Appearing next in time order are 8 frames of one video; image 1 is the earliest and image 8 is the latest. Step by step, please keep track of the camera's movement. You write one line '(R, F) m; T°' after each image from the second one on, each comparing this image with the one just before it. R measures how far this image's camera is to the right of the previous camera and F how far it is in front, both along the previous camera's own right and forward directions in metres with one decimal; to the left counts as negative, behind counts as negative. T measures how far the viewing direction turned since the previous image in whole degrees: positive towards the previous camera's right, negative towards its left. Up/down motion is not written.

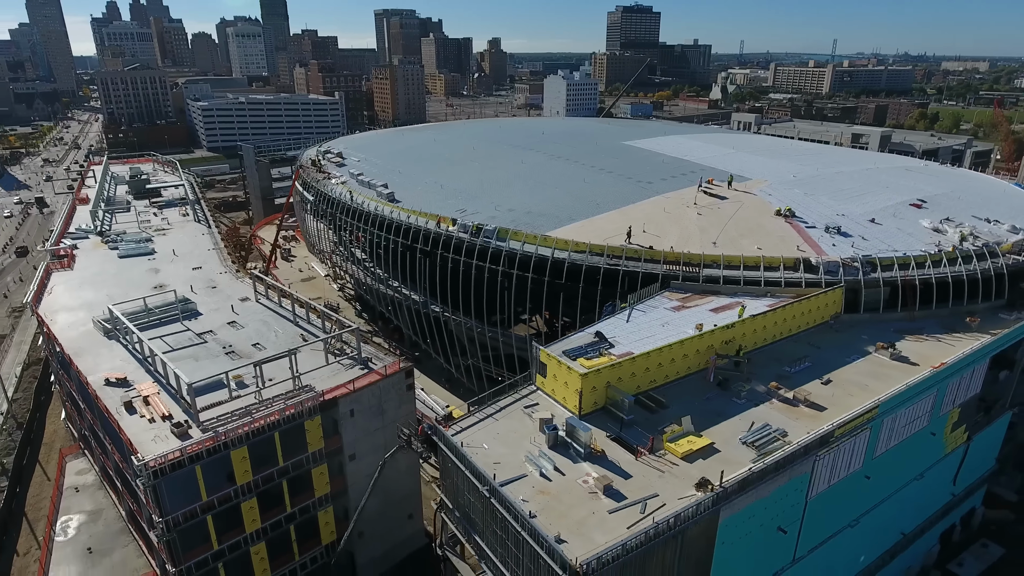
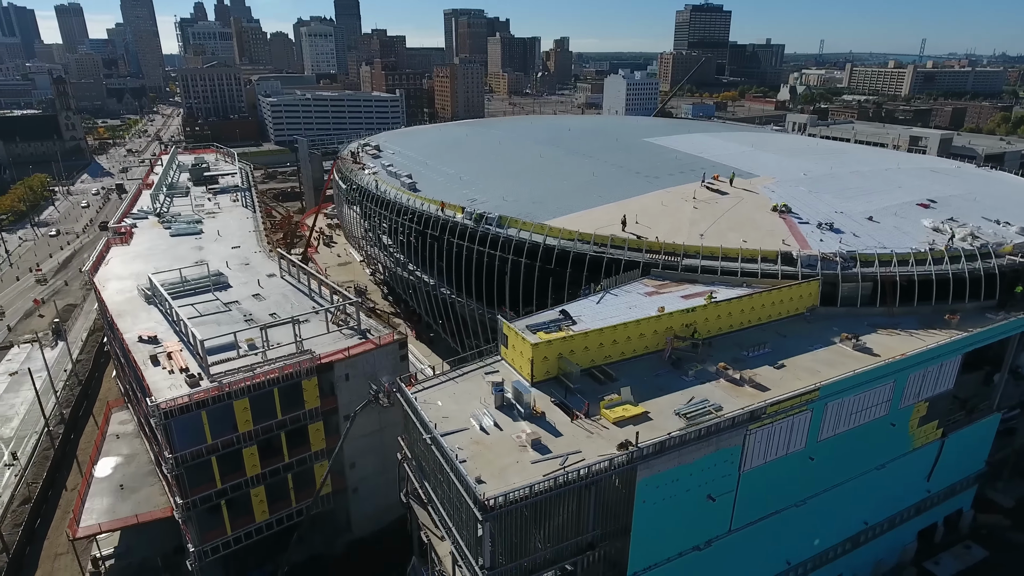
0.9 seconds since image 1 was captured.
(+4.1, -2.1) m; -5°
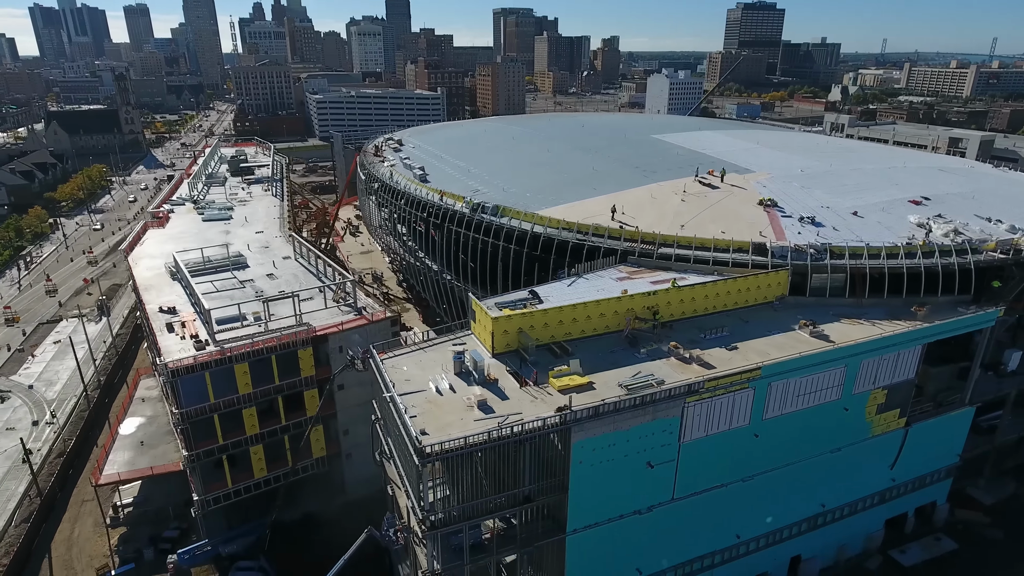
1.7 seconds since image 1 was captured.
(+3.6, -2.1) m; -4°
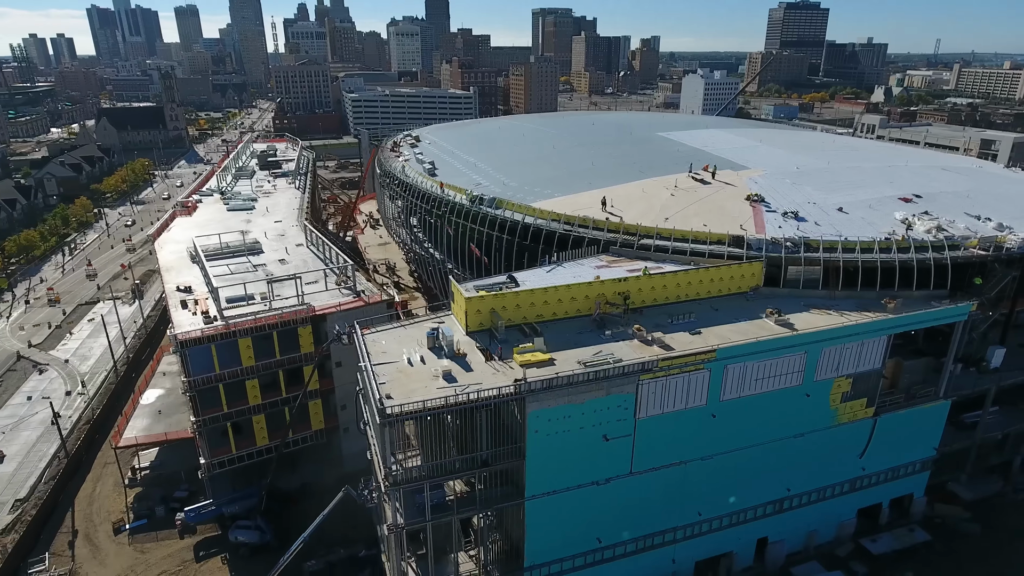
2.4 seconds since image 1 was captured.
(+3.0, -1.9) m; -3°
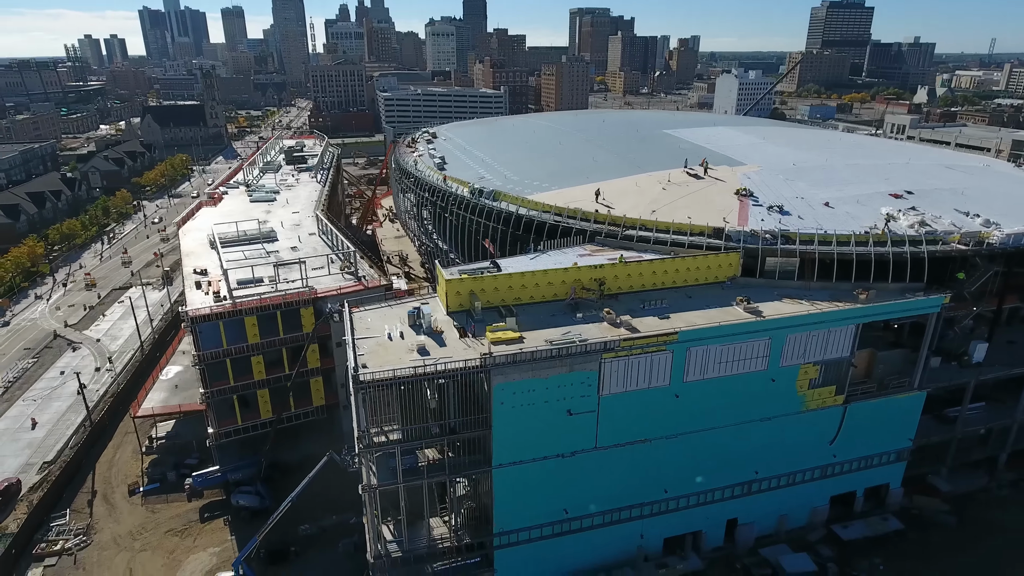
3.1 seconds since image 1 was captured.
(+2.9, -1.8) m; -3°
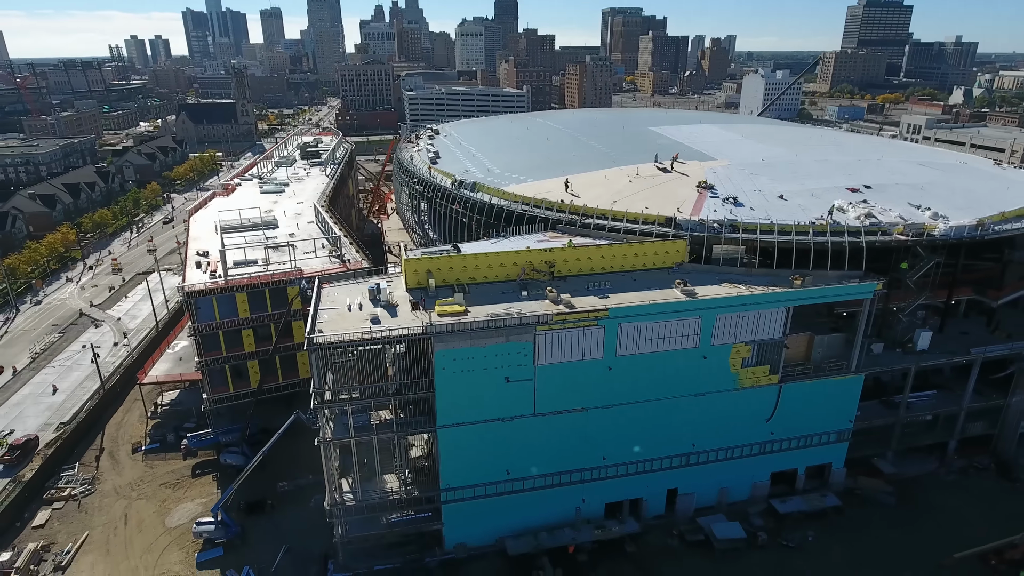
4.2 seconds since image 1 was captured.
(+4.4, -2.9) m; -3°
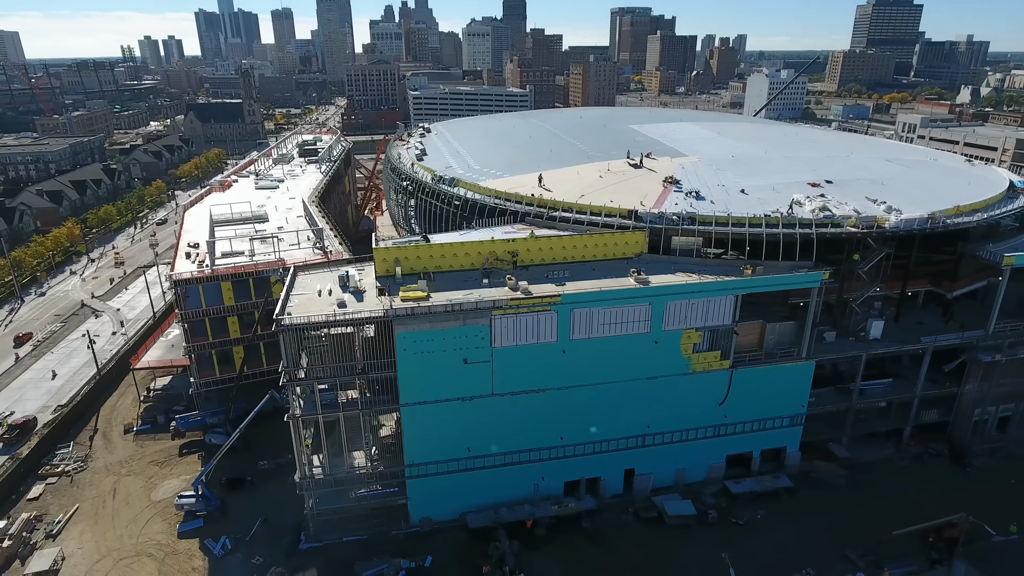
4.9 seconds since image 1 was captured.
(+2.8, -2.0) m; -1°
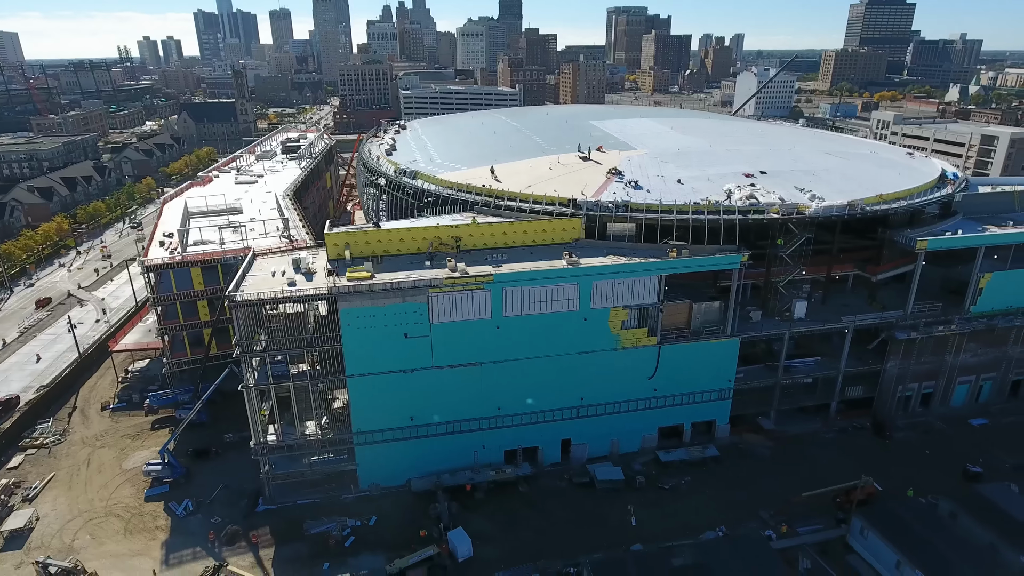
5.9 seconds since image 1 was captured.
(+3.8, -3.0) m; 0°
